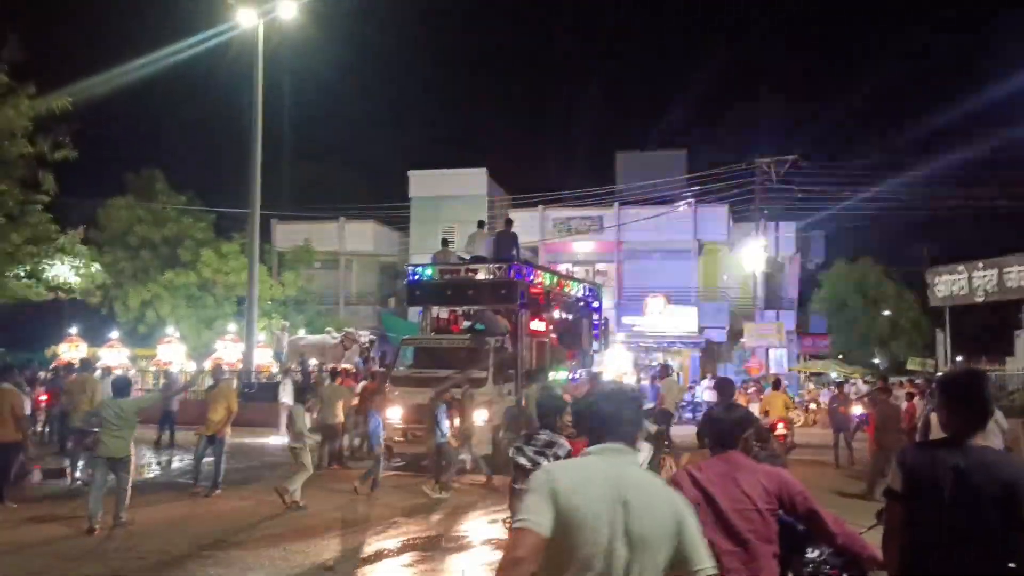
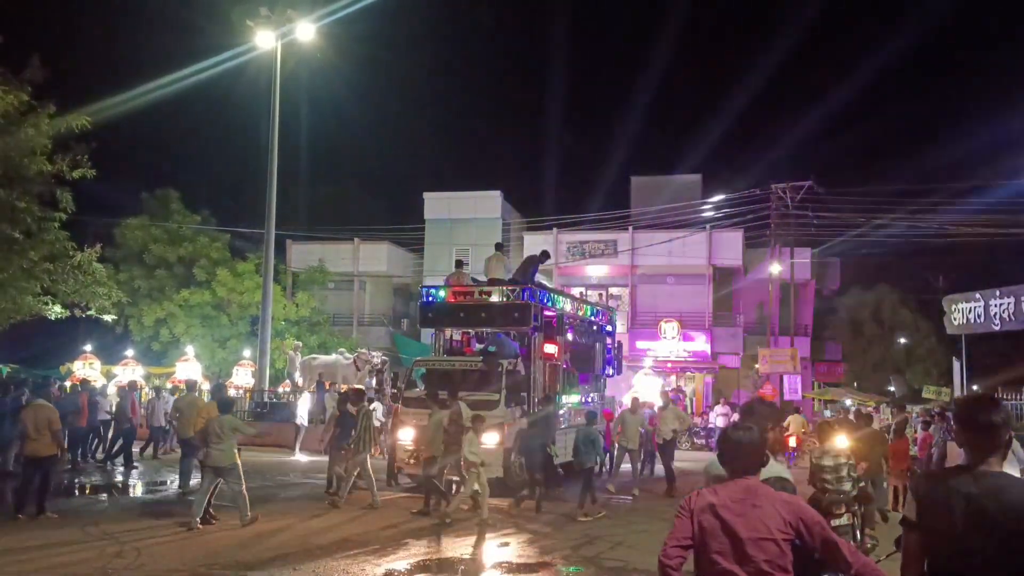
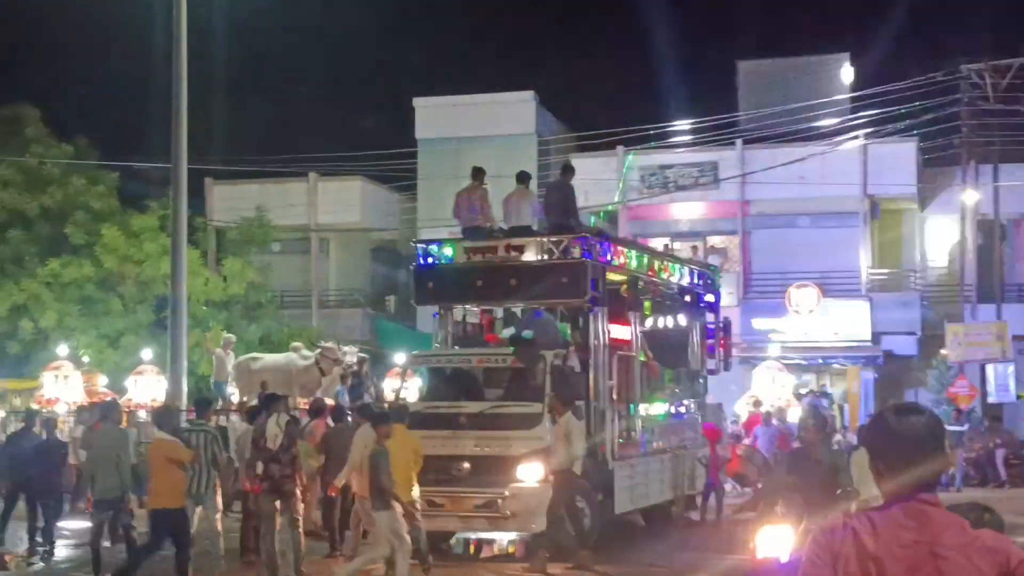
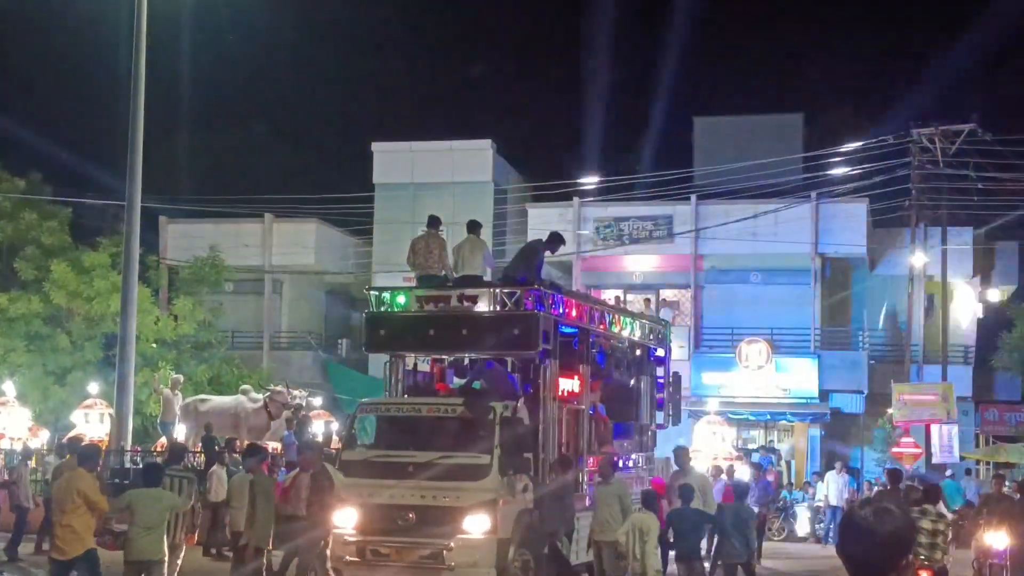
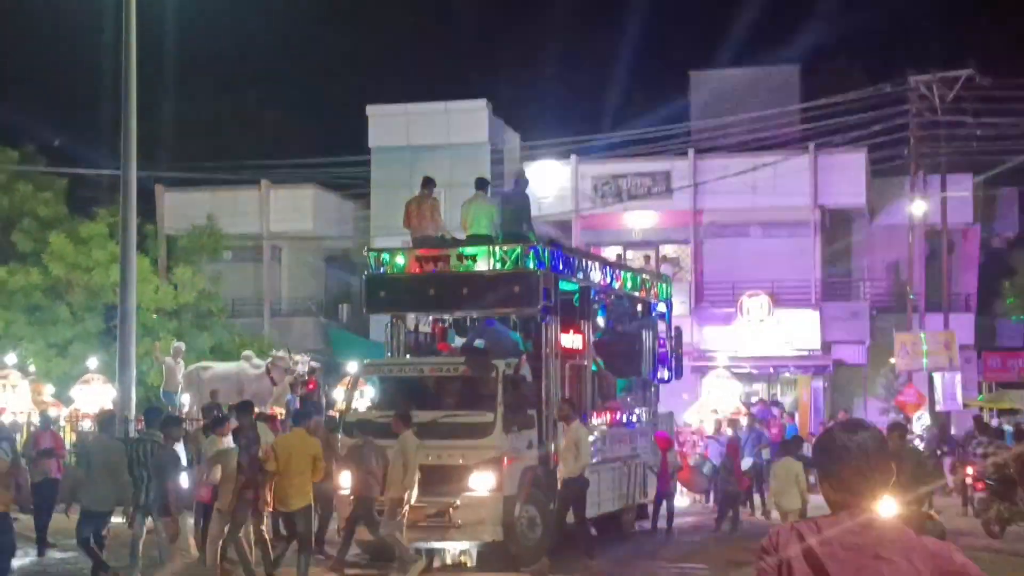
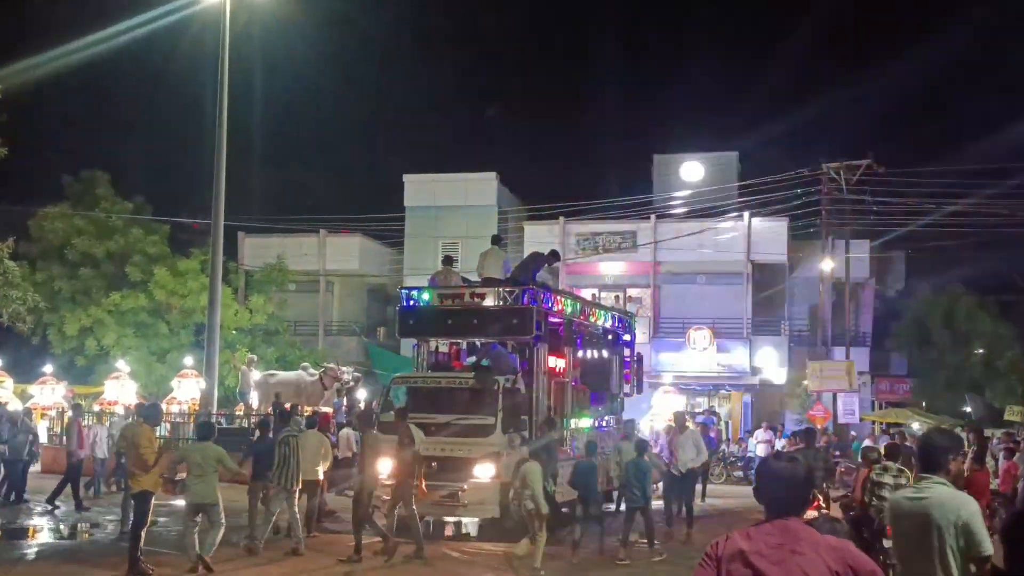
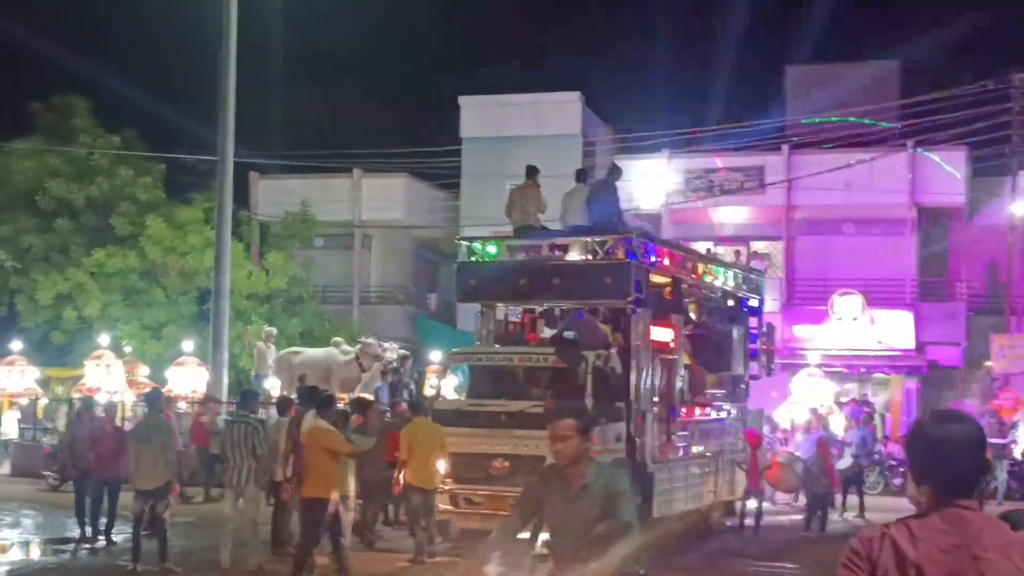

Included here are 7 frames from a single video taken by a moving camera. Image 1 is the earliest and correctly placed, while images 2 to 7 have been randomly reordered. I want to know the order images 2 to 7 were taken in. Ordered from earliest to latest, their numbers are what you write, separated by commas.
2, 6, 4, 5, 3, 7
